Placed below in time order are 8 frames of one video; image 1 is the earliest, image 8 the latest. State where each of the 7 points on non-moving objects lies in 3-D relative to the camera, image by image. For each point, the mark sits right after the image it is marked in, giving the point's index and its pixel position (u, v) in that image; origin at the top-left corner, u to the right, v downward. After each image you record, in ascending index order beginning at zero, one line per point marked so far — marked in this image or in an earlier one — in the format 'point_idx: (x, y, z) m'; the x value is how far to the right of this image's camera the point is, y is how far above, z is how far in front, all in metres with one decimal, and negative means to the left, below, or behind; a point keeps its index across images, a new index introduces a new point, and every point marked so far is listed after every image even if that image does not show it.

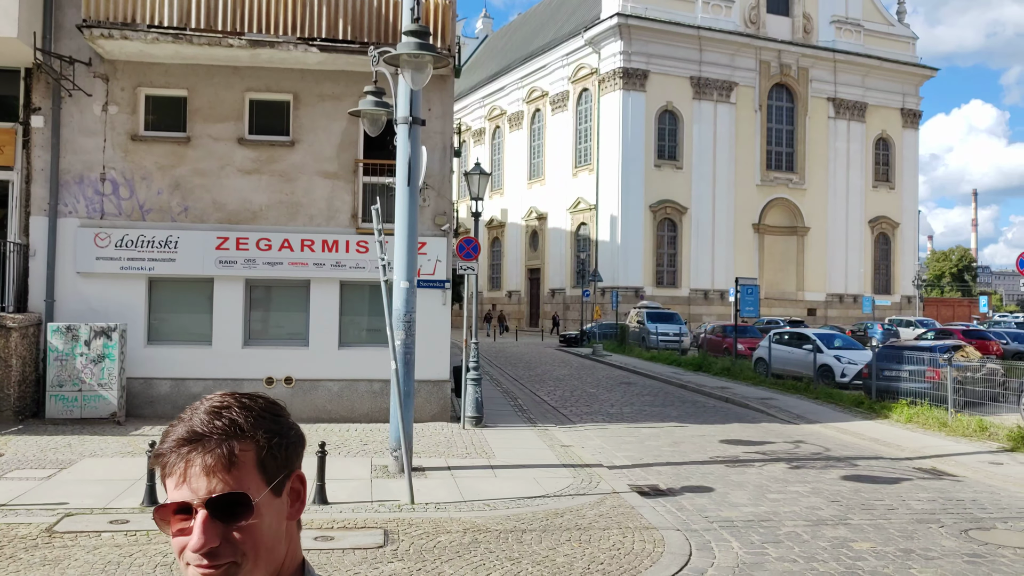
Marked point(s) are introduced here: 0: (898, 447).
0: (+6.6, -2.7, +14.5) m
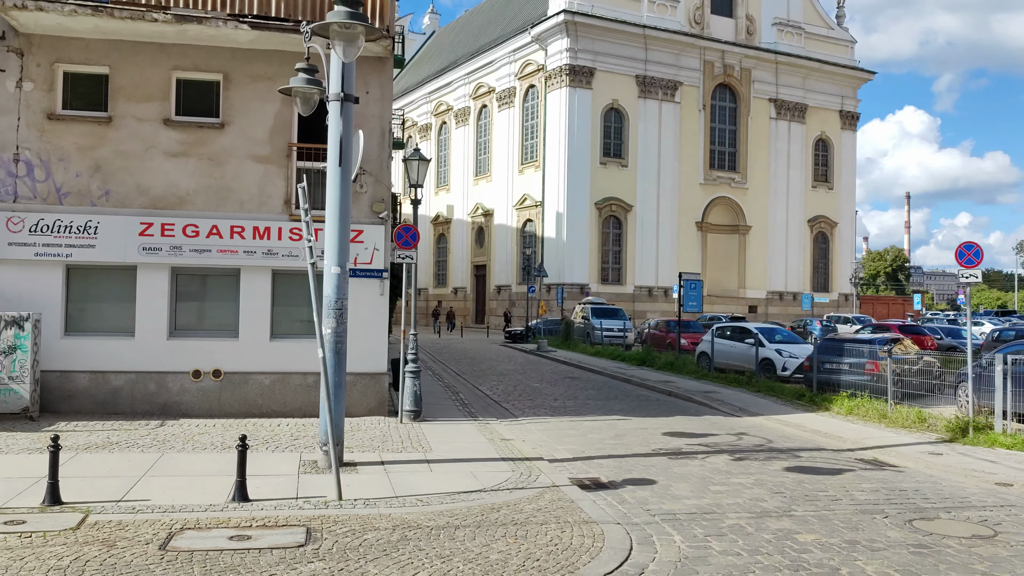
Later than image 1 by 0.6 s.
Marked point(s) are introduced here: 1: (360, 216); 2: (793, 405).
0: (+5.5, -2.6, +14.4) m
1: (-2.8, +1.3, +15.4) m
2: (+6.2, -2.6, +18.9) m
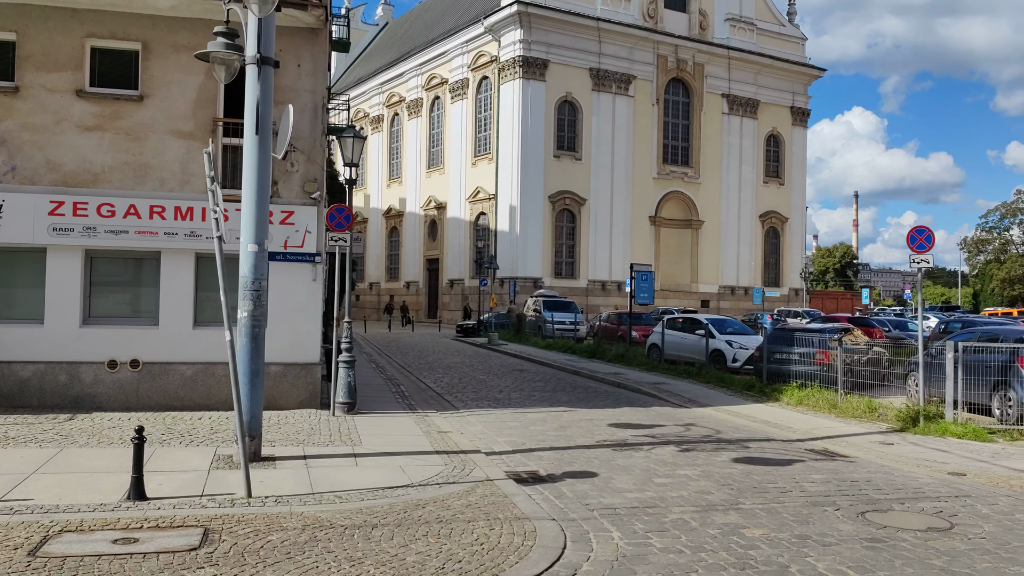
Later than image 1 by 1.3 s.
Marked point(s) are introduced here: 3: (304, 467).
0: (+4.6, -2.3, +14.0) m
1: (-3.8, +1.6, +14.5) m
2: (+5.0, -2.4, +18.5) m
3: (-2.3, -2.0, +9.5) m
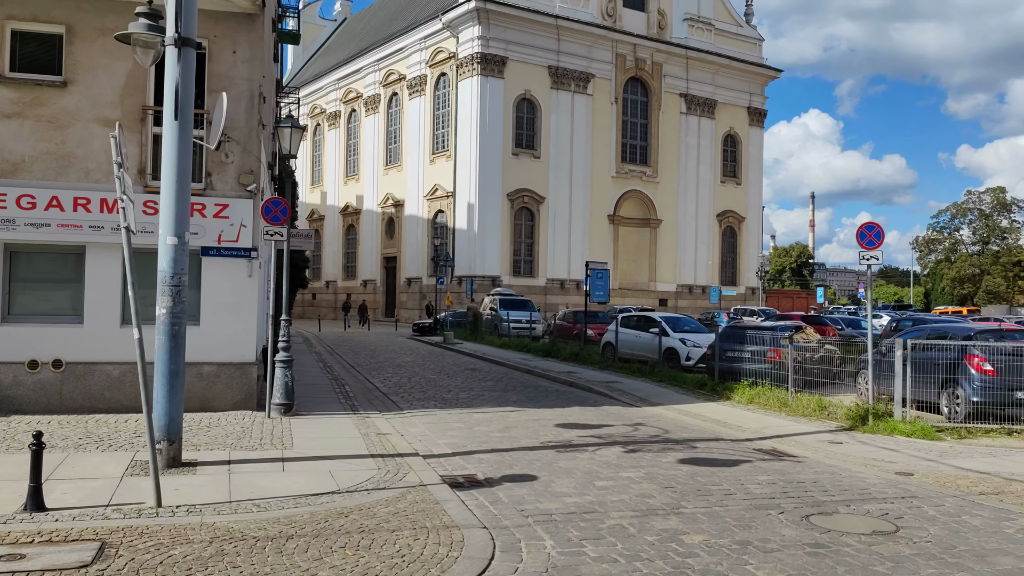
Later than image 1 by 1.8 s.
0: (+3.7, -2.3, +13.7) m
1: (-4.7, +1.6, +13.9) m
2: (+3.9, -2.3, +18.3) m
3: (-3.0, -1.9, +9.0) m
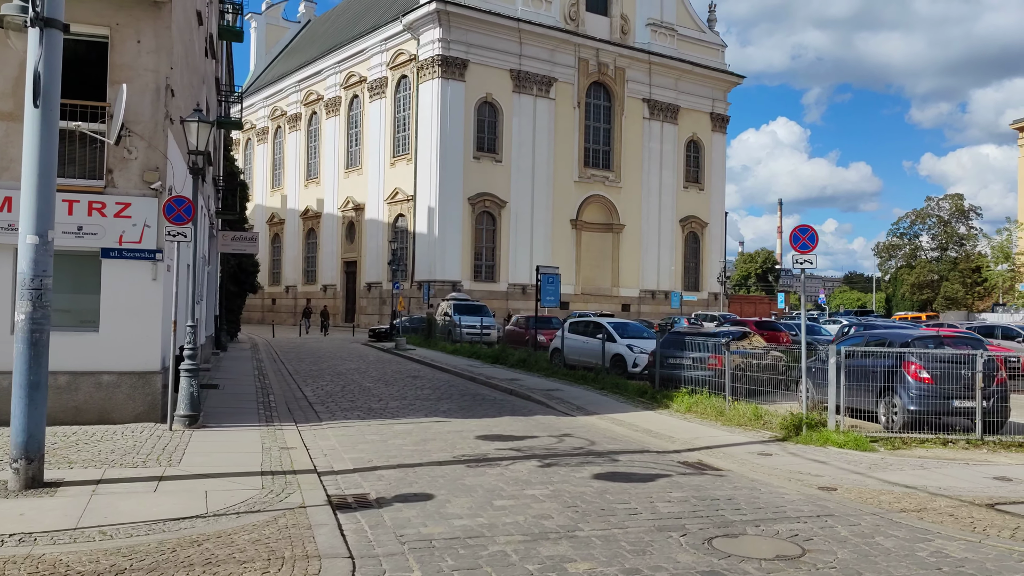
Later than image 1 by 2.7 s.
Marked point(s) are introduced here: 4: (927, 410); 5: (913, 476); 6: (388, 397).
0: (+2.4, -2.3, +13.2) m
1: (-5.9, +1.6, +13.1) m
2: (+2.5, -2.4, +17.7) m
3: (-4.1, -2.0, +8.2) m
4: (+6.4, -1.9, +13.1) m
5: (+4.8, -2.3, +10.3) m
6: (-2.7, -2.4, +18.6) m
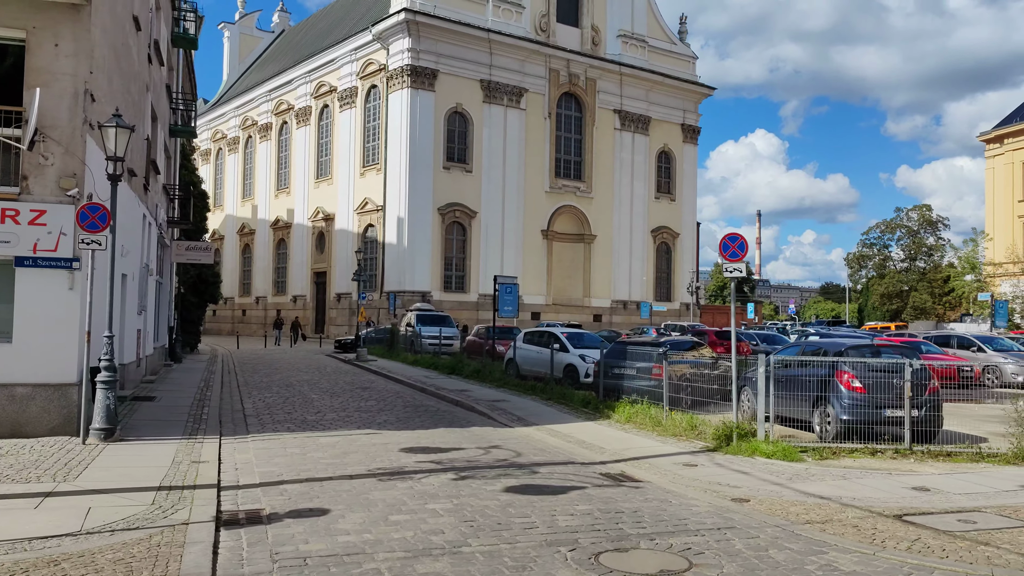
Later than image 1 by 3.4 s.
0: (+1.3, -2.5, +13.0) m
1: (-7.0, +1.4, +12.7) m
2: (+1.3, -2.6, +17.5) m
3: (-5.1, -2.1, +7.9) m
4: (+5.3, -2.0, +13.0) m
5: (+3.8, -2.4, +10.2) m
6: (-3.9, -2.6, +18.3) m
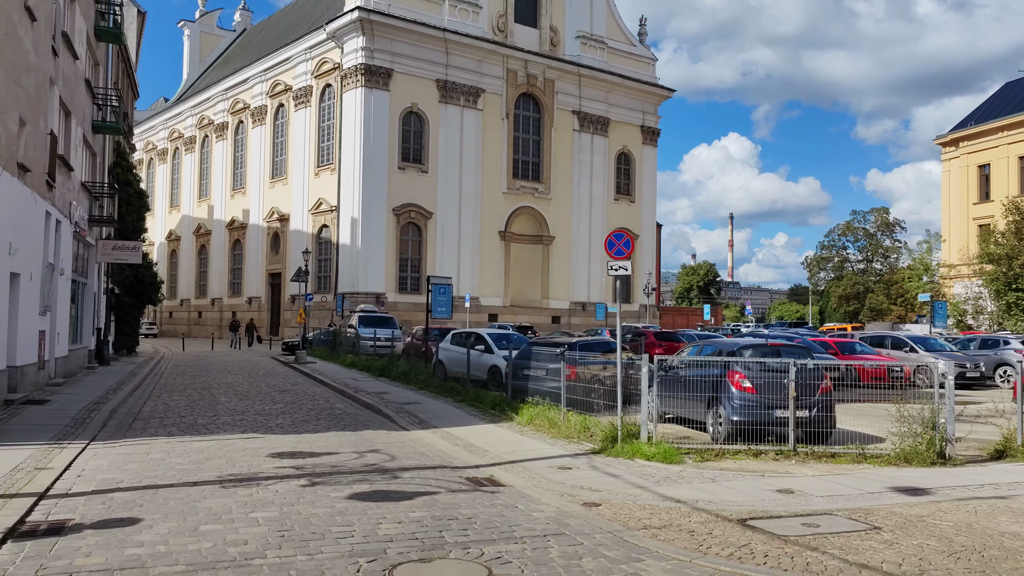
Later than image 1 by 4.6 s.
0: (-0.5, -2.5, +12.6) m
1: (-8.8, +1.4, +12.1) m
2: (-0.6, -2.6, +17.2) m
3: (-6.7, -2.0, +7.3) m
4: (+3.5, -2.0, +12.8) m
5: (+2.1, -2.3, +9.9) m
6: (-5.9, -2.6, +17.7) m
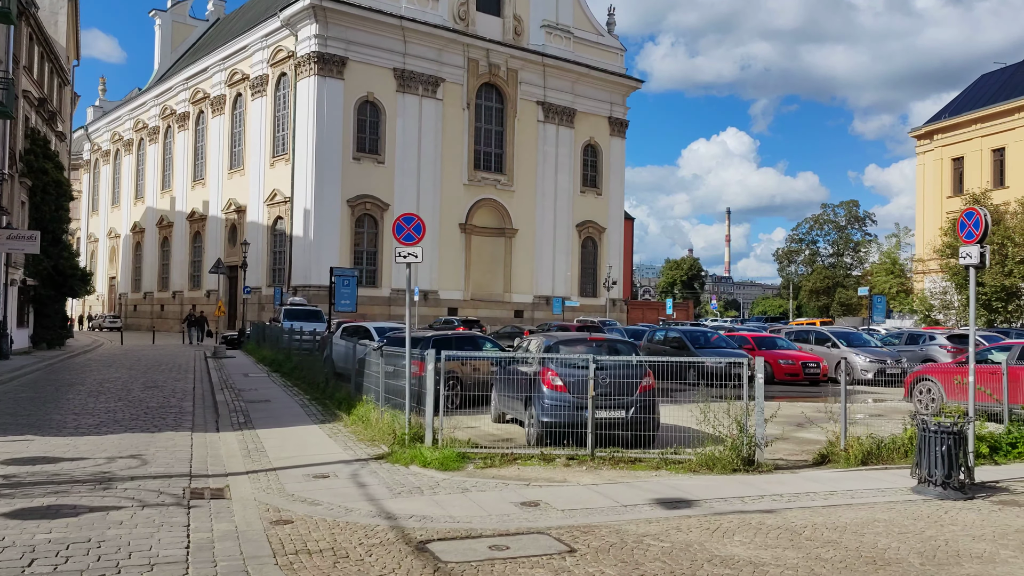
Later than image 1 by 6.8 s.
0: (-3.4, -2.3, +11.5) m
1: (-11.8, +1.6, +10.9) m
2: (-3.6, -2.4, +16.0) m
3: (-9.6, -1.9, +6.2) m
4: (+0.5, -1.8, +11.7) m
5: (-0.9, -2.2, +8.8) m
6: (-8.9, -2.4, +16.6) m
